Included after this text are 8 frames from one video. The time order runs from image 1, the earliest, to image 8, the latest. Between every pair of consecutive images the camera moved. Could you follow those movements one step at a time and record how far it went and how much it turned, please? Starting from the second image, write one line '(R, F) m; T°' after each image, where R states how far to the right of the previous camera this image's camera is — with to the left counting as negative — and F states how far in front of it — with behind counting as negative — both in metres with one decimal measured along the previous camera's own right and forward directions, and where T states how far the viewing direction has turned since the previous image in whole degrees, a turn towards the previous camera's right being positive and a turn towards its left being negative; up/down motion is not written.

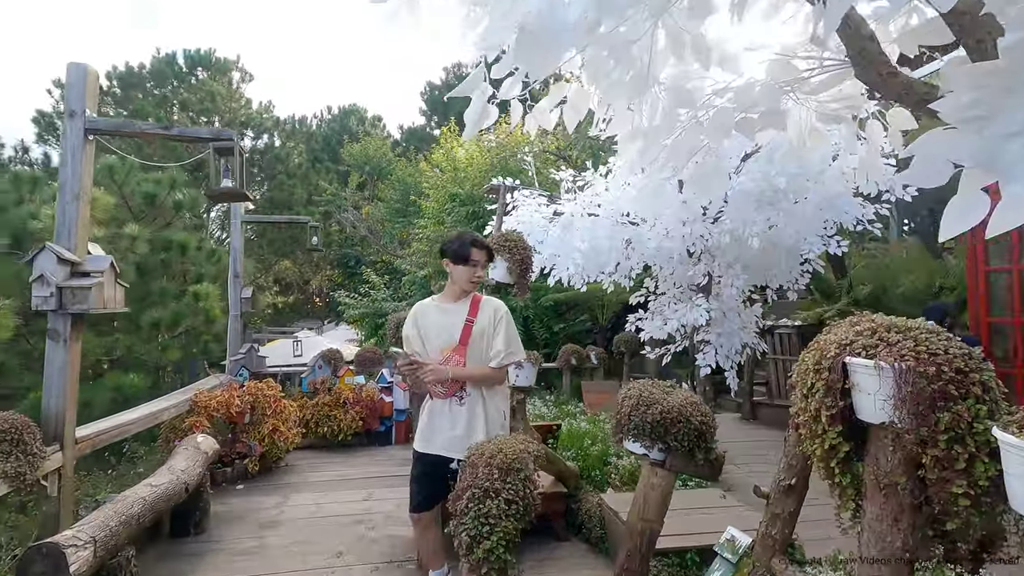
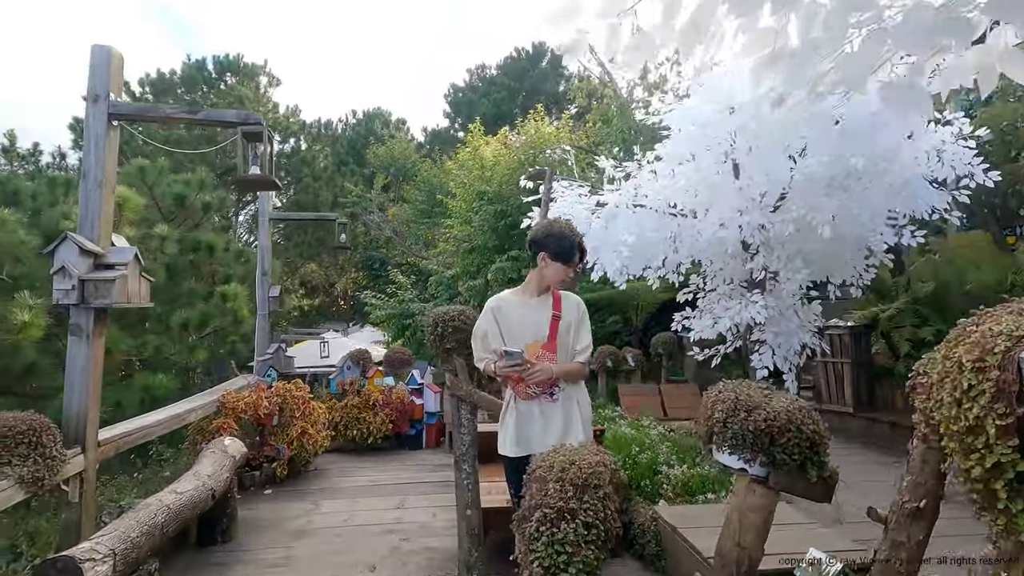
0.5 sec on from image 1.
(-0.1, +0.2) m; -2°
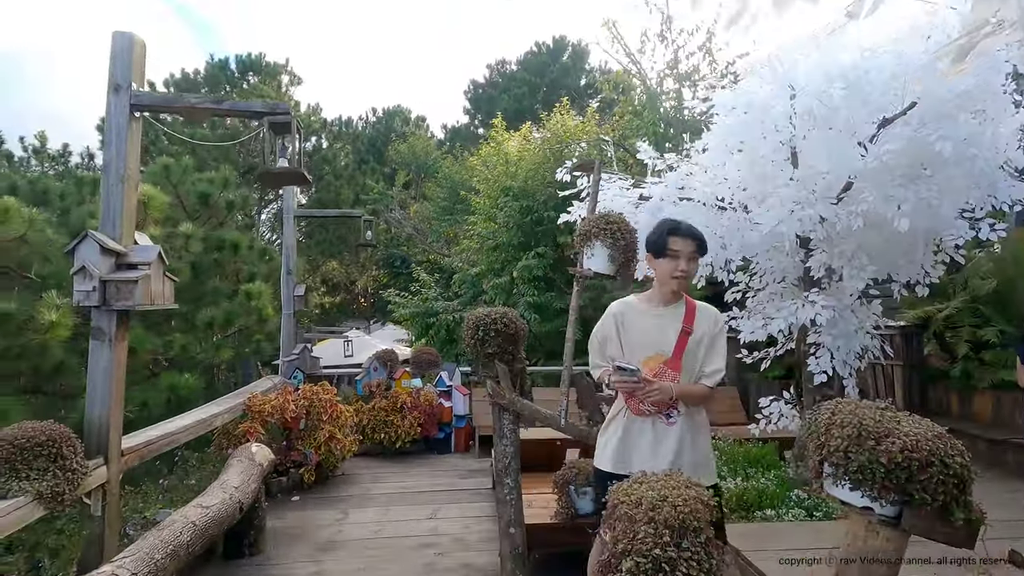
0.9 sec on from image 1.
(-0.1, +0.2) m; -2°
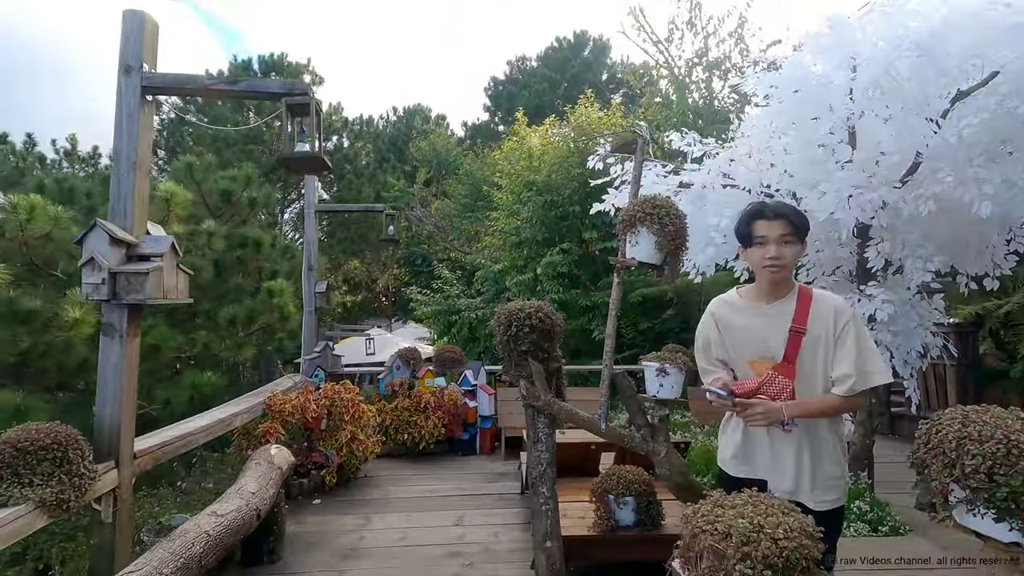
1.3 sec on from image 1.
(-0.1, +0.2) m; -2°
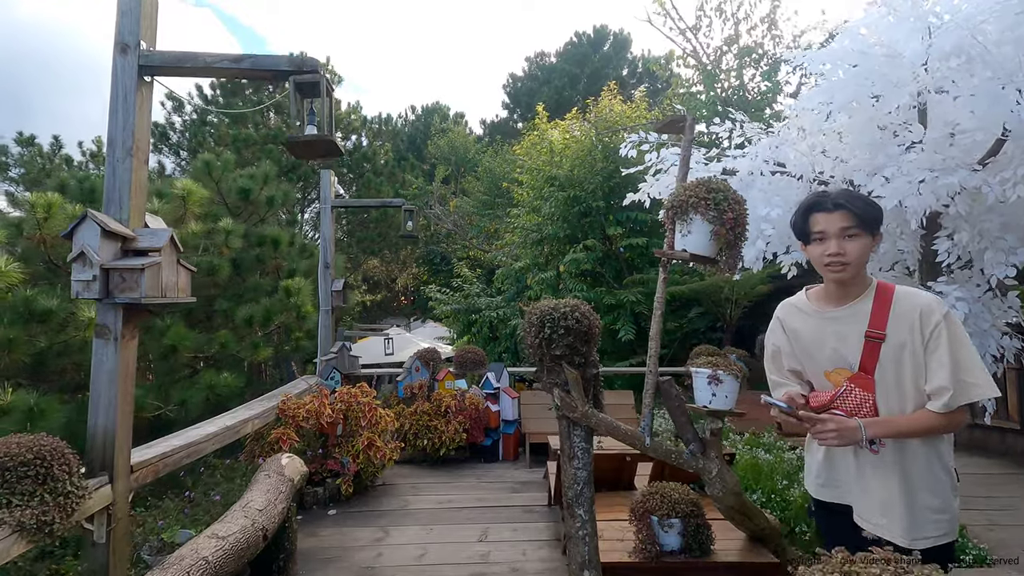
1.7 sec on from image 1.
(0.0, +0.2) m; -2°
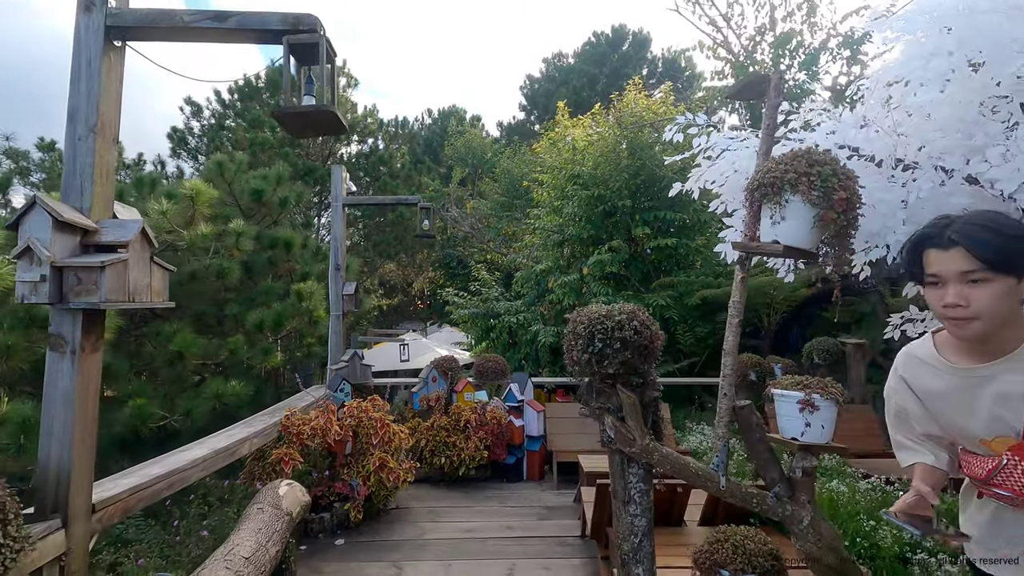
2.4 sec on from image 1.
(-0.1, +0.3) m; -2°
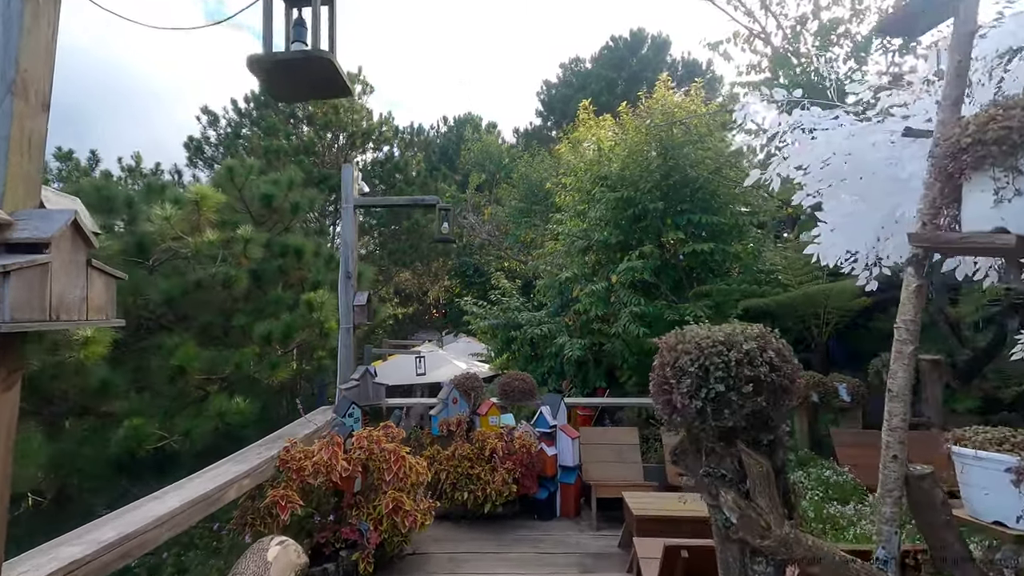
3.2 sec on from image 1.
(-0.1, +0.4) m; -2°
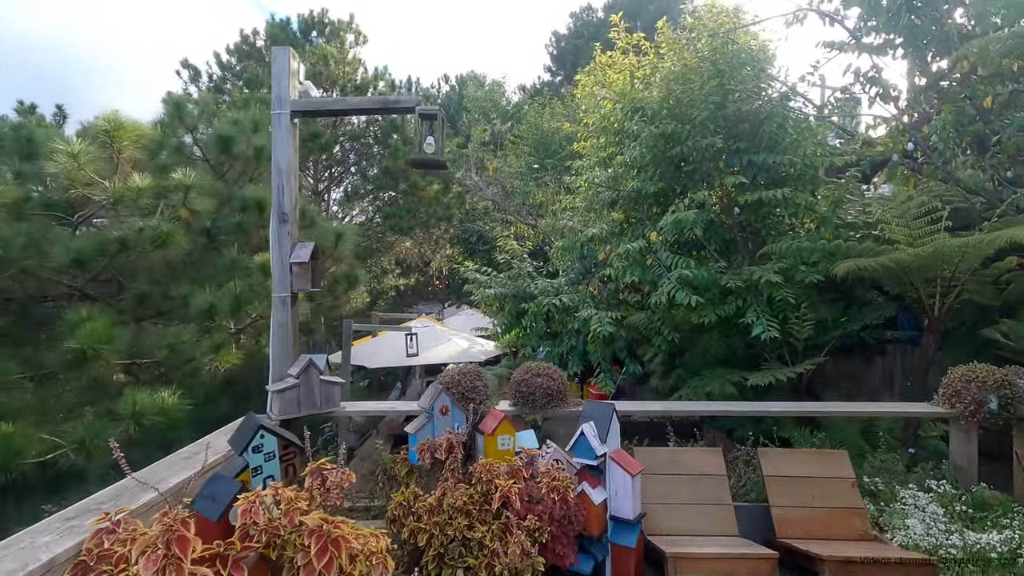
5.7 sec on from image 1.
(-0.1, +1.3) m; 0°
